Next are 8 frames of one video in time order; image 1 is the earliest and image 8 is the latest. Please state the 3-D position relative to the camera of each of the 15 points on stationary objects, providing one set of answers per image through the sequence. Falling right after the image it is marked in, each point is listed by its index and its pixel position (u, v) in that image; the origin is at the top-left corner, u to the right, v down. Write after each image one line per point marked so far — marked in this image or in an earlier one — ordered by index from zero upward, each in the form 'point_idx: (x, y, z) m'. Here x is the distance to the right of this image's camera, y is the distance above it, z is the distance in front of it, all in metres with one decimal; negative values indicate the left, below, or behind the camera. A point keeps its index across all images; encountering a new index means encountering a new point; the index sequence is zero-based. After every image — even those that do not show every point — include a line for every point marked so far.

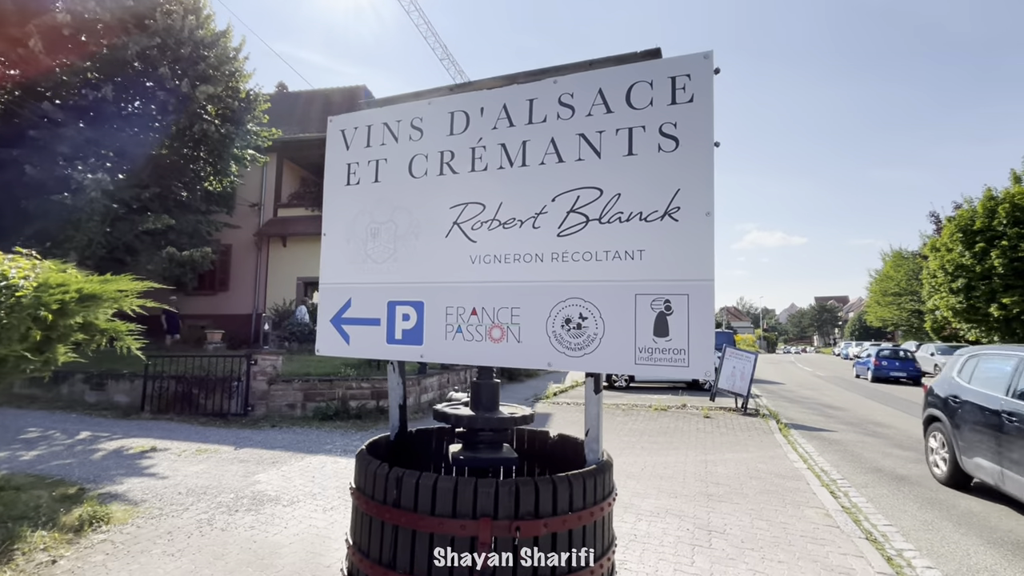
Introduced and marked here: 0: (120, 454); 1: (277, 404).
0: (-4.9, -2.1, +6.0) m
1: (-4.2, -2.1, +8.5) m
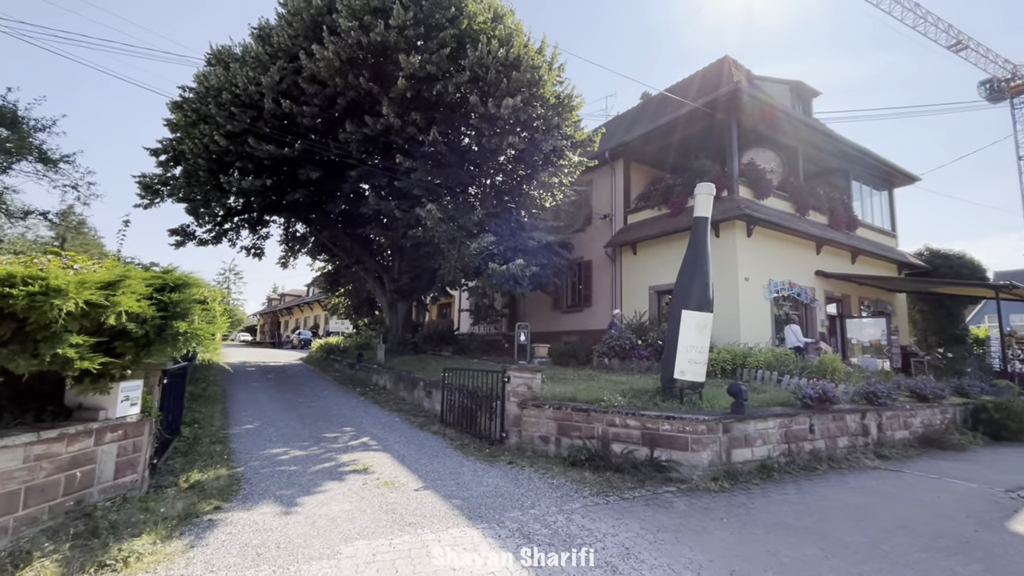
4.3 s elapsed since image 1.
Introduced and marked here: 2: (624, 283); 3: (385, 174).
0: (-2.1, -2.2, +5.7) m
1: (+0.3, -2.1, +6.8) m
2: (+3.8, +0.2, +16.3) m
3: (-3.4, +3.1, +12.9) m
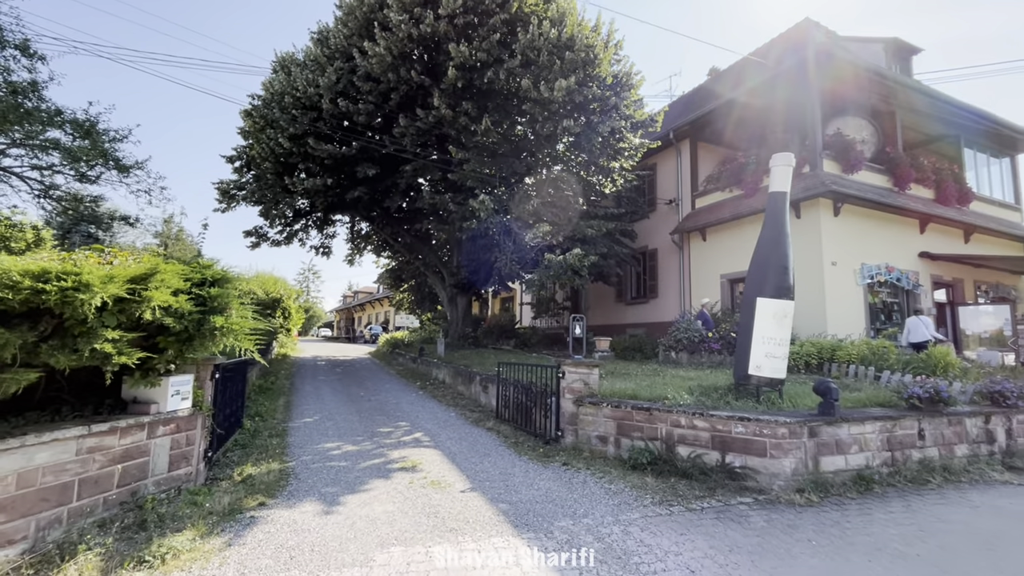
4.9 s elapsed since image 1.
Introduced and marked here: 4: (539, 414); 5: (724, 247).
0: (-1.5, -2.1, +5.6) m
1: (+1.0, -1.9, +6.4) m
2: (+5.7, +0.5, +15.2) m
3: (-2.0, +3.2, +12.8) m
4: (+0.4, -1.9, +7.2) m
5: (+6.3, +1.2, +14.2) m
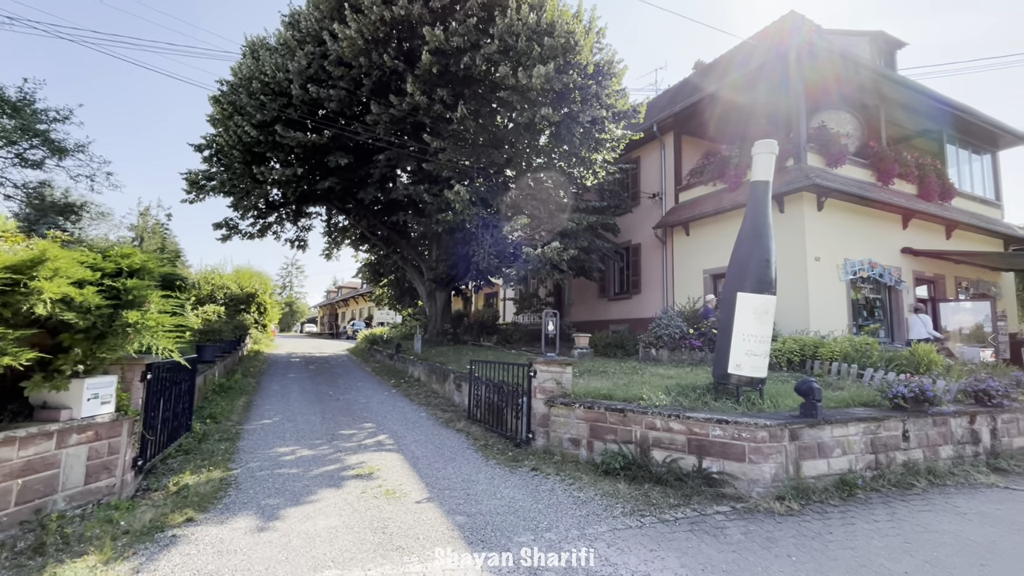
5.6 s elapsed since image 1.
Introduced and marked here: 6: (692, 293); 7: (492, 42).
0: (-1.9, -2.0, +5.2) m
1: (+0.6, -1.9, +6.0) m
2: (+5.1, +0.7, +15.0) m
3: (-2.5, +3.4, +12.3) m
4: (0.0, -1.8, +6.8) m
5: (+5.7, +1.3, +14.0) m
6: (+5.3, -0.2, +14.3) m
7: (-0.5, +5.5, +10.7) m
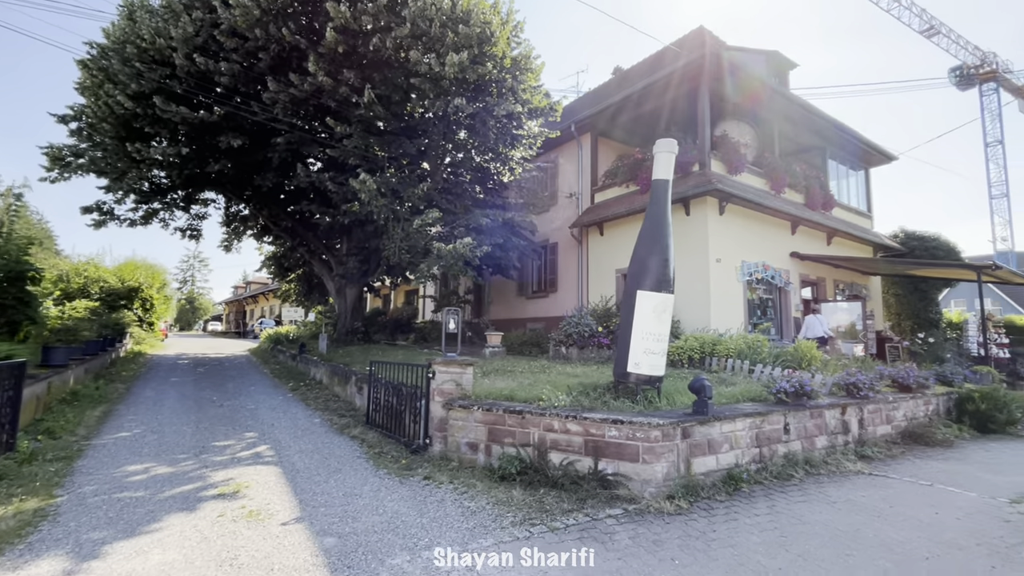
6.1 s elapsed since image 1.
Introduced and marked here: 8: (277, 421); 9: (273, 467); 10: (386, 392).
0: (-3.0, -1.9, +4.5) m
1: (-0.7, -1.8, +5.7) m
2: (+2.5, +0.7, +15.2) m
3: (-4.6, +3.5, +11.5) m
4: (-1.4, -1.7, +6.4) m
5: (+3.2, +1.4, +14.3) m
6: (+2.8, -0.1, +14.5) m
7: (-2.3, +5.6, +10.1) m
8: (-3.8, -2.1, +7.7) m
9: (-2.7, -2.0, +5.4) m
10: (-1.9, -1.5, +7.1) m
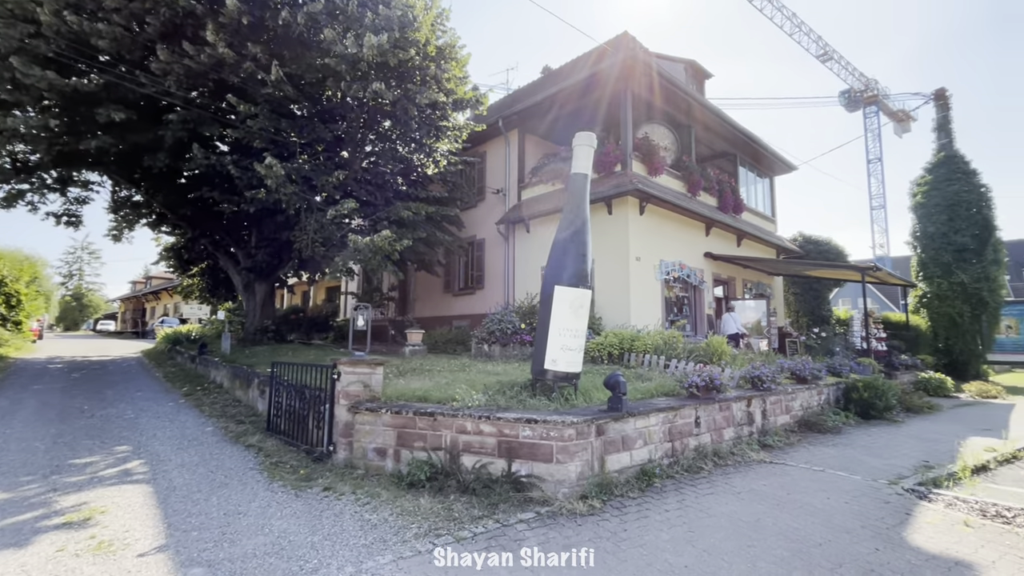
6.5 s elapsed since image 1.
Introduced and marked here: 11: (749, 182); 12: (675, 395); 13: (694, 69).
0: (-3.8, -1.9, +3.8) m
1: (-1.6, -1.7, +5.3) m
2: (+0.1, +0.8, +15.1) m
3: (-6.3, +3.6, +10.4) m
4: (-2.4, -1.7, +5.9) m
5: (+1.0, +1.4, +14.3) m
6: (+0.6, 0.0, +14.5) m
7: (-3.8, +5.7, +9.4) m
8: (-5.0, -2.0, +6.8) m
9: (-3.6, -1.9, +4.7) m
10: (-3.0, -1.5, +6.5) m
11: (+9.2, +4.1, +18.6) m
12: (+2.1, -1.4, +6.3) m
13: (+6.4, +7.7, +16.9) m
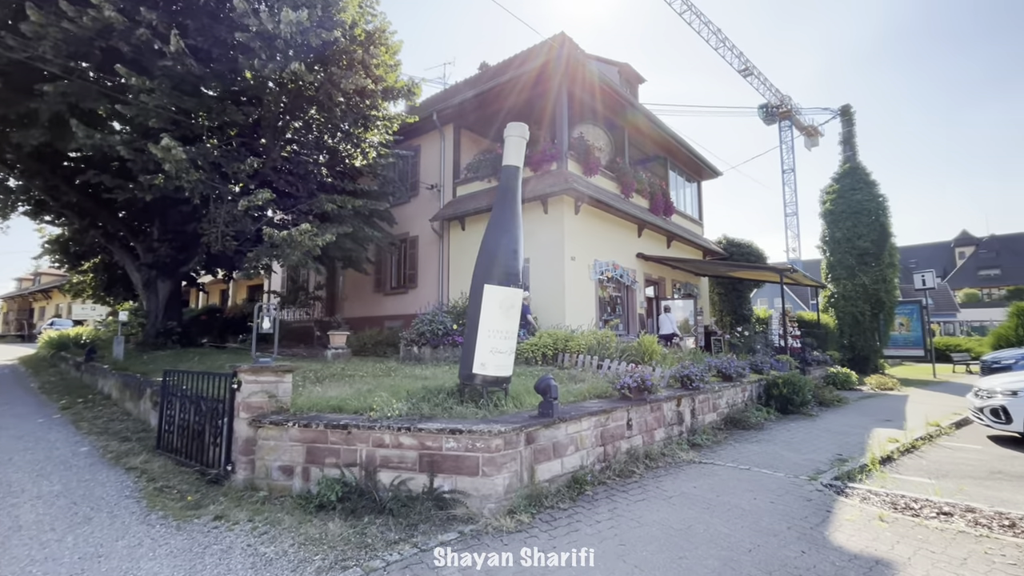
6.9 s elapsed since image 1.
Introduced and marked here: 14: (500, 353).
0: (-4.3, -1.8, +2.9) m
1: (-2.4, -1.7, +4.7) m
2: (-1.9, +0.8, +14.7) m
3: (-7.7, +3.7, +9.2) m
4: (-3.3, -1.6, +5.1) m
5: (-0.9, +1.5, +14.0) m
6: (-1.4, 0.0, +14.1) m
7: (-5.1, +5.7, +8.5) m
8: (-5.9, -2.0, +5.8) m
9: (-4.3, -1.9, +3.8) m
10: (-3.9, -1.4, +5.7) m
11: (+6.7, +4.1, +19.3) m
12: (+1.2, -1.4, +6.2) m
13: (+4.2, +7.7, +17.2) m
14: (-0.1, -0.7, +5.3) m
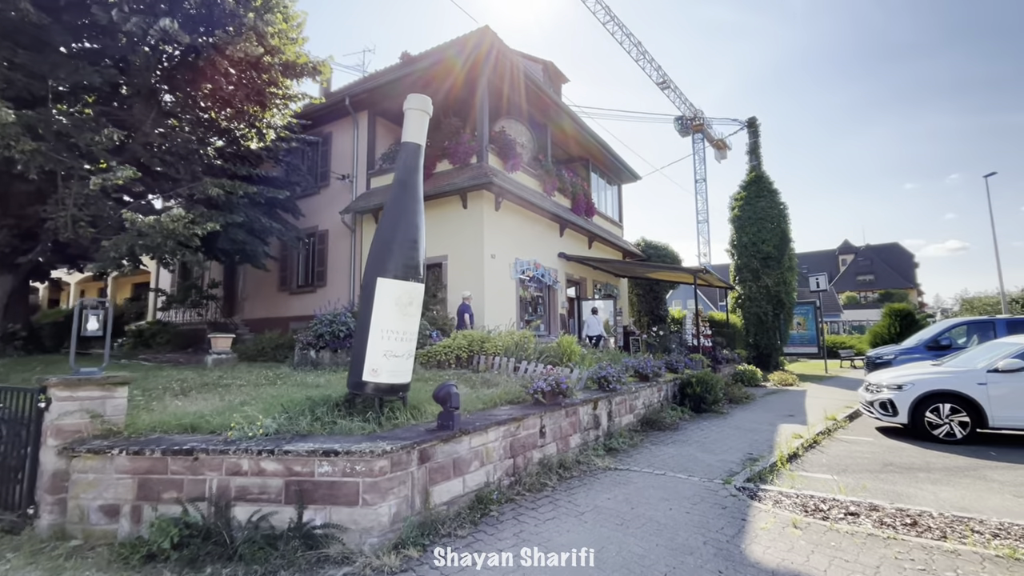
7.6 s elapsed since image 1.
0: (-4.9, -1.7, +1.6) m
1: (-3.3, -1.7, +3.6) m
2: (-4.2, +0.9, +13.6) m
3: (-9.1, +3.8, +7.3) m
4: (-4.2, -1.6, +4.0) m
5: (-3.2, +1.5, +13.1) m
6: (-3.7, 0.0, +13.1) m
7: (-6.4, +5.8, +7.1) m
8: (-6.9, -1.9, +4.2) m
9: (-5.0, -1.8, +2.6) m
10: (-4.9, -1.4, +4.5) m
11: (+3.6, +4.1, +19.4) m
12: (+0.1, -1.4, +5.7) m
13: (+1.4, +7.7, +17.1) m
14: (-1.1, -0.7, +4.6) m
